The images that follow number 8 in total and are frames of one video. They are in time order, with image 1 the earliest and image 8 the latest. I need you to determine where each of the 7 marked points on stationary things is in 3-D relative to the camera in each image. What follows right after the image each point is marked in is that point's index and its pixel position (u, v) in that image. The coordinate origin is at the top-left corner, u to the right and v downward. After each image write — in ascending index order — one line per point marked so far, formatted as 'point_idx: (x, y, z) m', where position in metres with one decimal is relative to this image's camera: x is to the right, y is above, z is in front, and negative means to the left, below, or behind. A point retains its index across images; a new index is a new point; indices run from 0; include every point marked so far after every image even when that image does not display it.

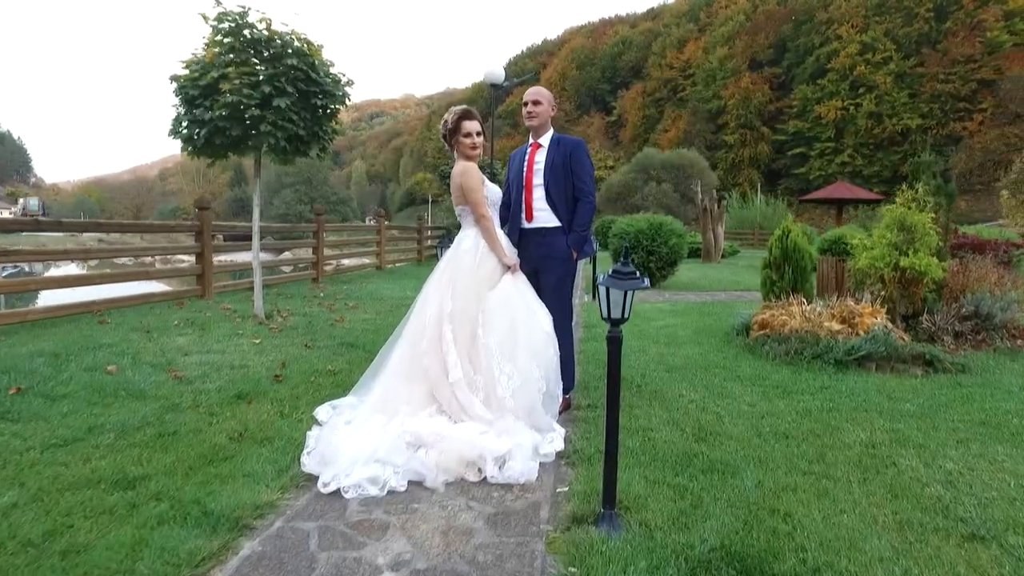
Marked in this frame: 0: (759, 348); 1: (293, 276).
0: (+2.1, -0.5, +5.8) m
1: (-3.9, +0.2, +12.0) m
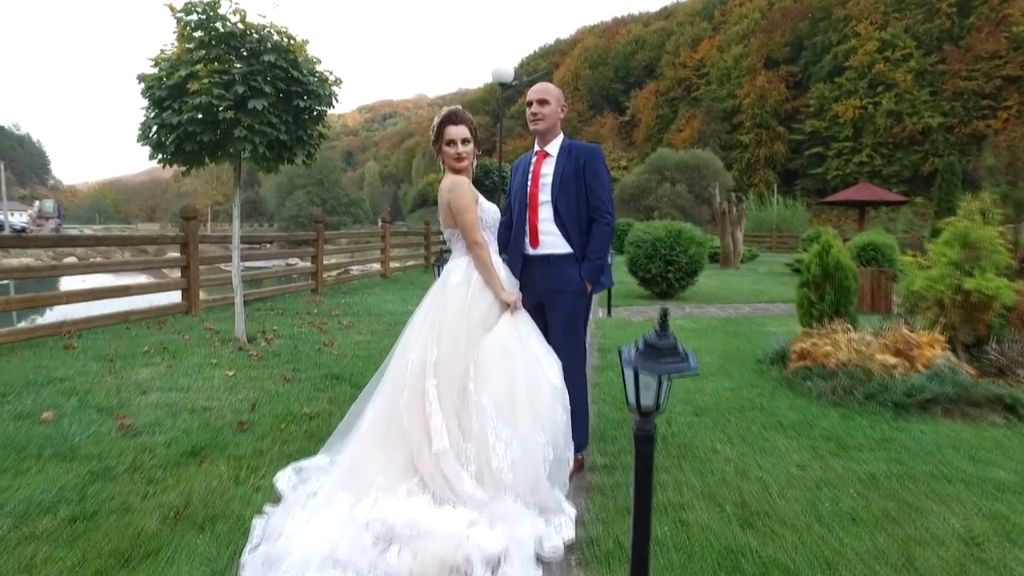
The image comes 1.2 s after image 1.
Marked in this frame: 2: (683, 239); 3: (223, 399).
0: (+2.2, -0.7, +5.1) m
1: (-3.8, 0.0, +11.4) m
2: (+2.9, +0.8, +11.6) m
3: (-2.0, -0.8, +4.8) m
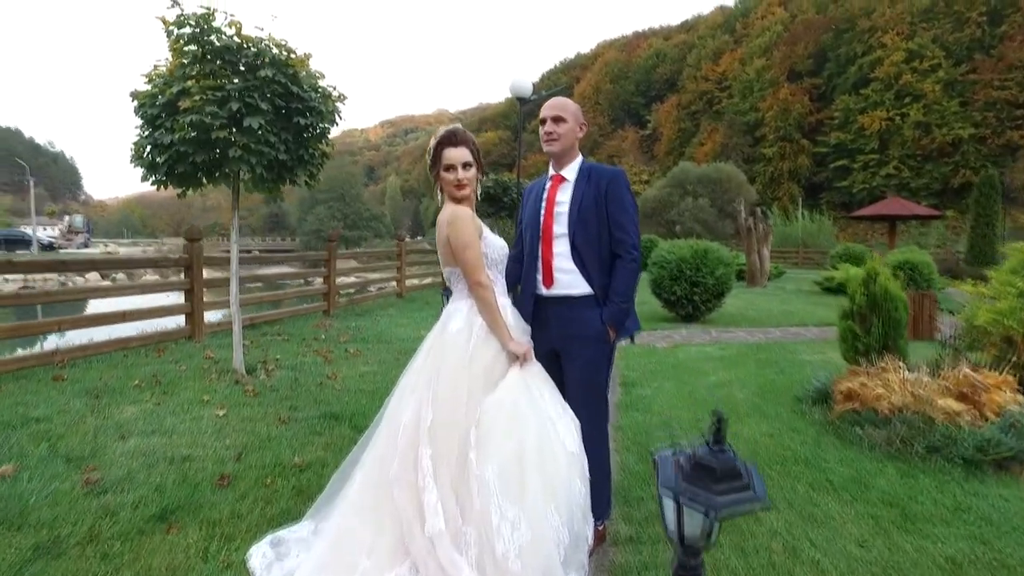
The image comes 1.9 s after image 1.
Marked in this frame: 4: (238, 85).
0: (+2.3, -1.0, +4.5) m
1: (-3.5, -0.4, +11.0) m
2: (+3.2, +0.5, +11.0) m
3: (-2.0, -1.0, +4.3) m
4: (-2.2, +1.6, +5.3) m
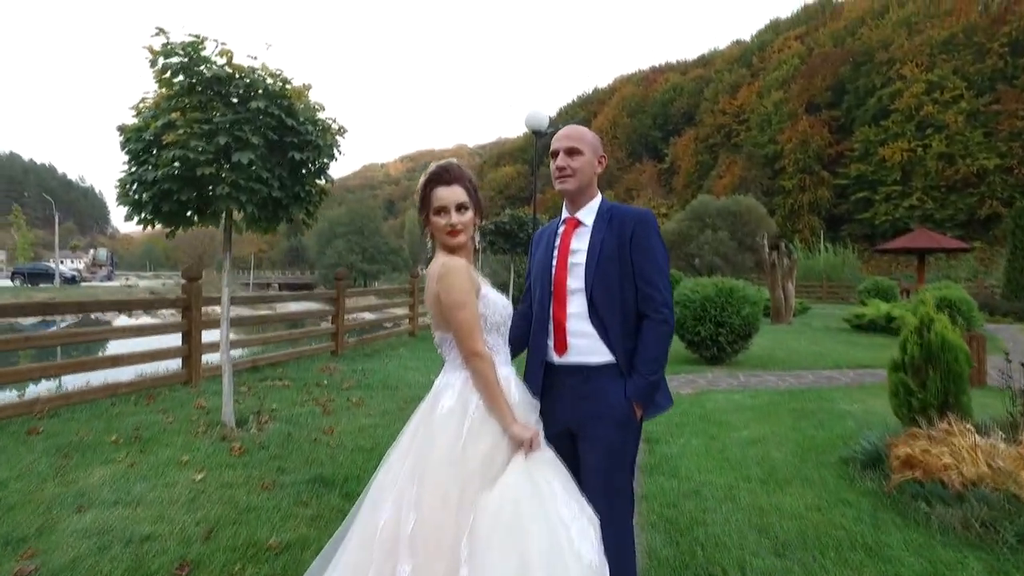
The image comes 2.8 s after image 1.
0: (+2.3, -1.3, +3.9) m
1: (-3.3, -1.0, +10.6) m
2: (+3.5, -0.2, +10.4) m
3: (-1.9, -1.3, +3.8) m
4: (-2.1, +1.2, +4.9) m
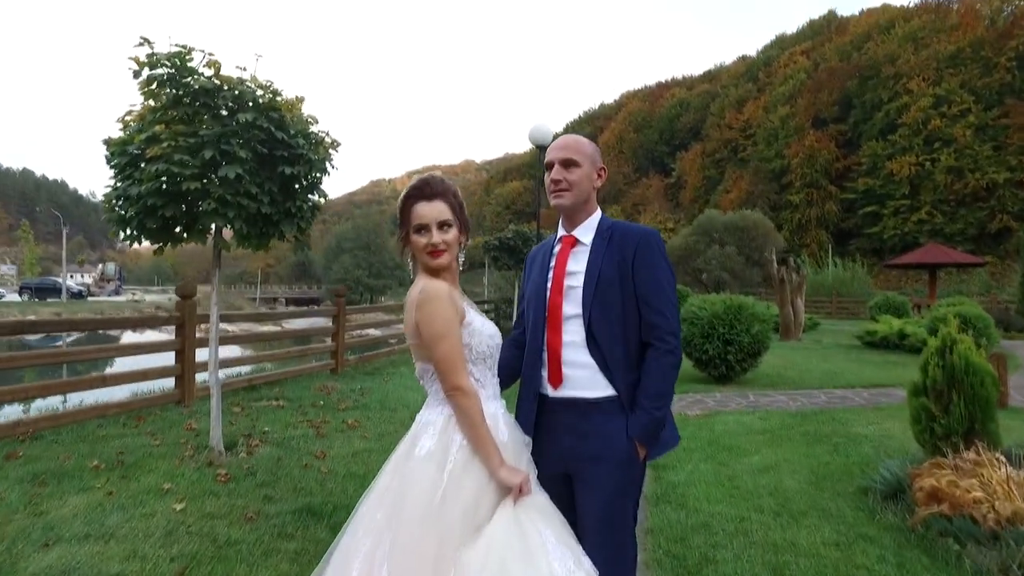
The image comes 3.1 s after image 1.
0: (+2.3, -1.4, +3.6) m
1: (-3.2, -1.3, +10.4) m
2: (+3.5, -0.4, +10.2) m
3: (-1.9, -1.4, +3.6) m
4: (-2.1, +1.1, +4.7) m
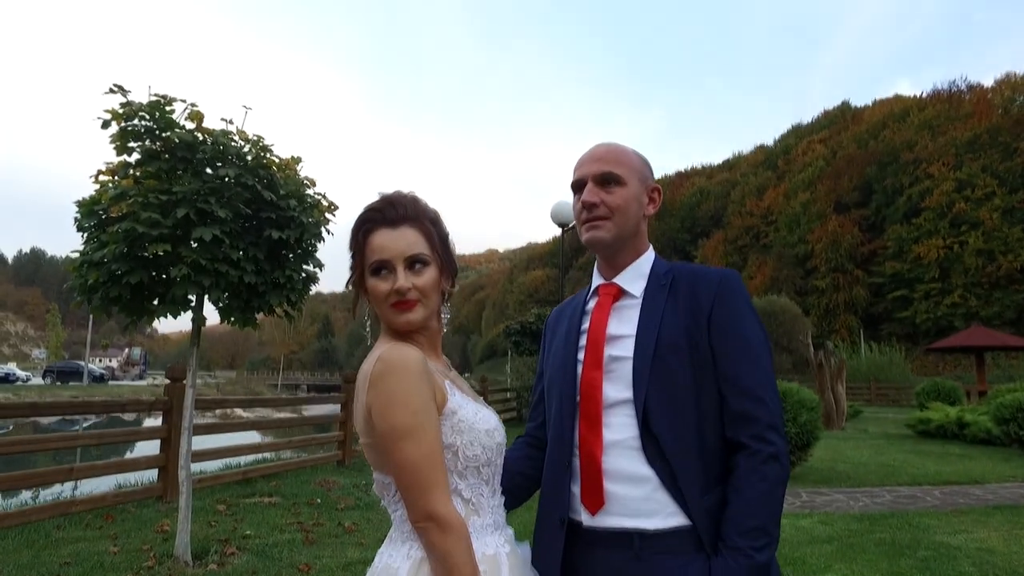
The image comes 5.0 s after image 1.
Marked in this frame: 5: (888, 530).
0: (+2.4, -1.7, +2.6) m
1: (-2.9, -2.4, +9.5) m
2: (+3.8, -1.5, +9.2) m
3: (-1.9, -1.7, +2.7) m
4: (-2.0, +0.6, +4.2) m
5: (+3.5, -2.3, +6.3) m
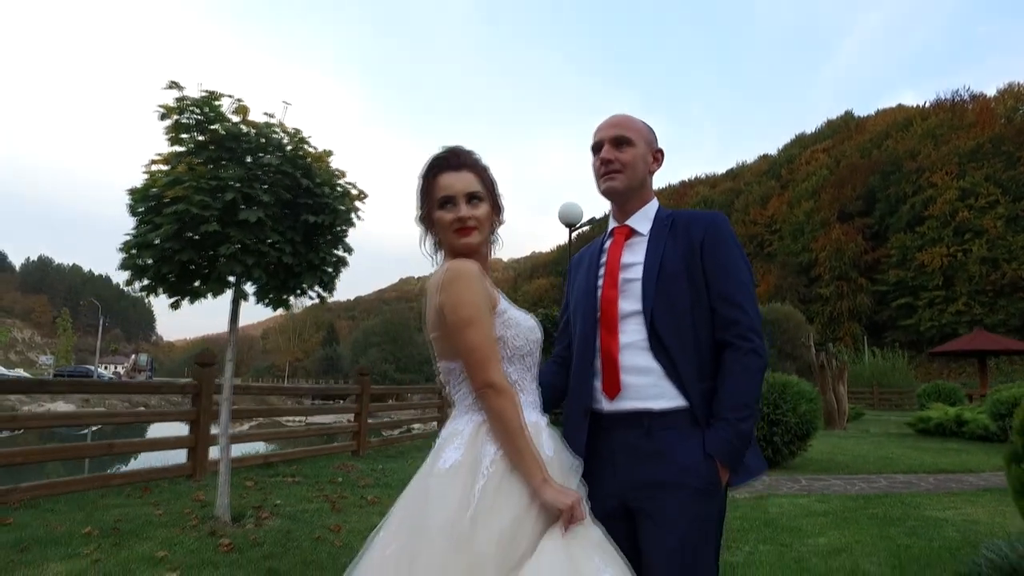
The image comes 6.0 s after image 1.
0: (+2.5, -1.5, +3.0) m
1: (-2.8, -2.4, +9.9) m
2: (+3.9, -1.5, +9.5) m
3: (-1.8, -1.6, +3.1) m
4: (-1.9, +0.8, +4.6) m
5: (+3.6, -2.1, +6.6) m
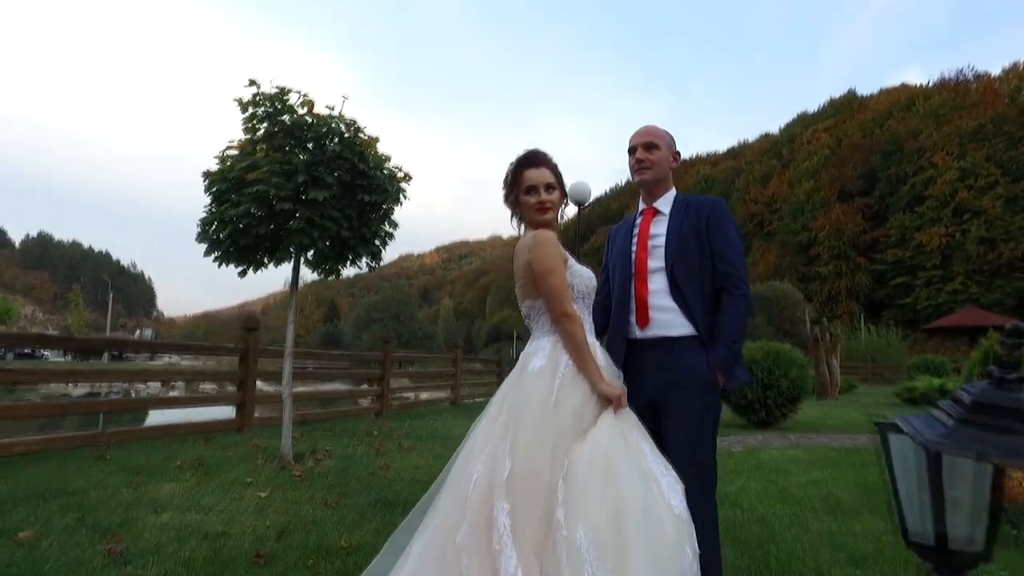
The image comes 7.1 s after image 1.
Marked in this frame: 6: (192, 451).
0: (+2.7, -1.4, +3.8) m
1: (-2.6, -1.9, +10.7) m
2: (+4.2, -1.1, +10.4) m
3: (-1.5, -1.4, +3.9) m
4: (-1.6, +1.0, +5.3) m
5: (+3.9, -1.9, +7.5) m
6: (-3.0, -1.5, +6.3) m
